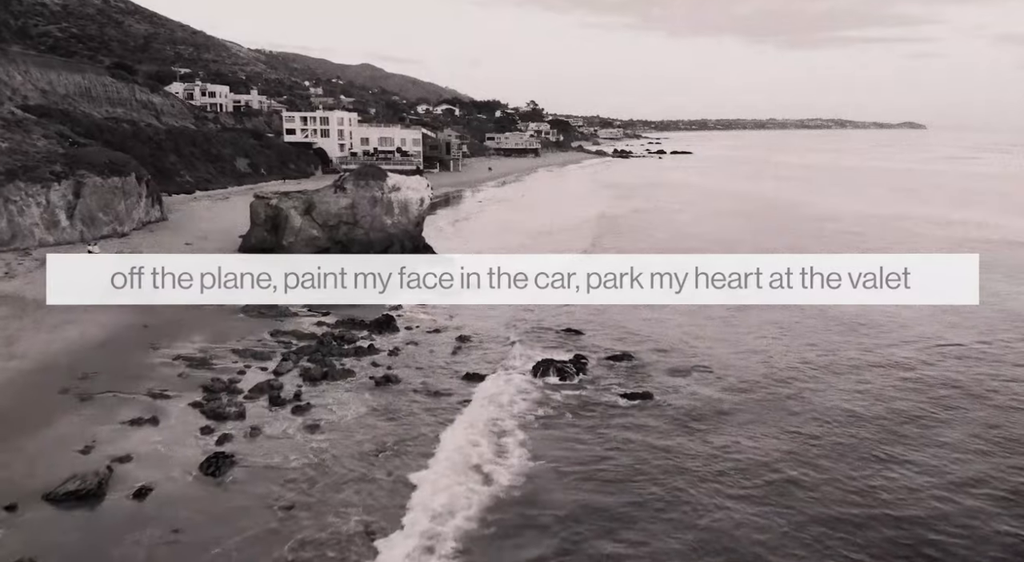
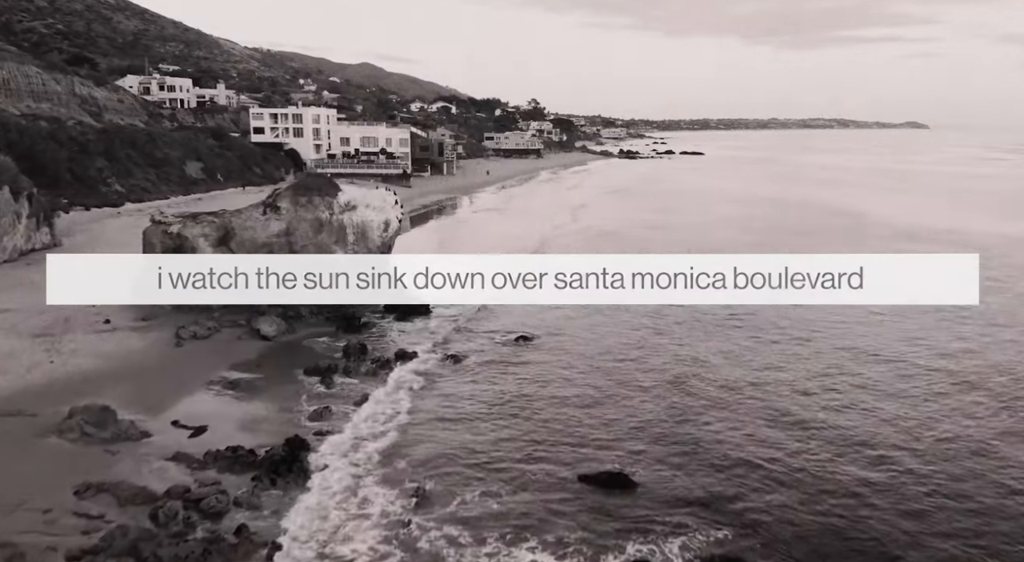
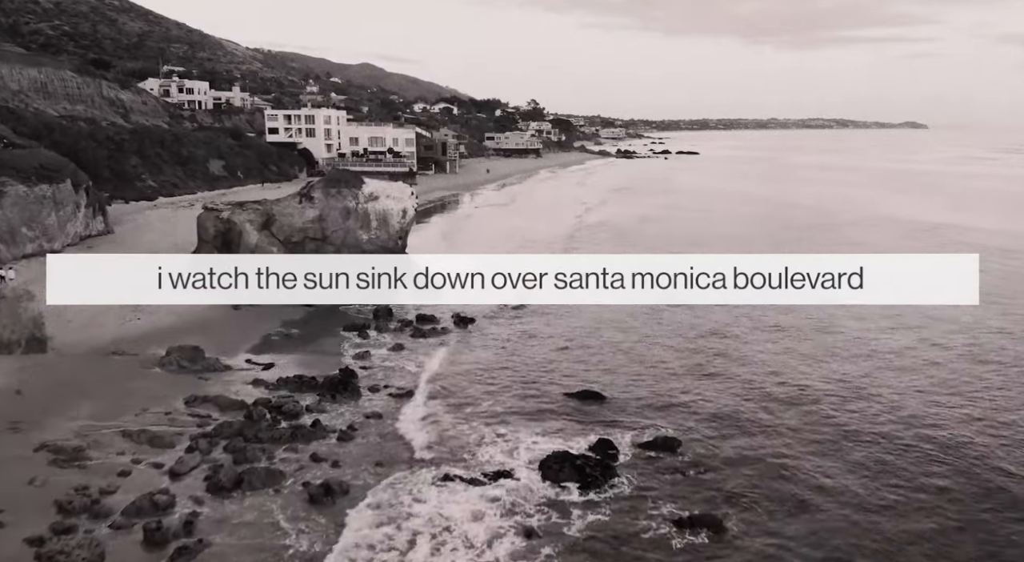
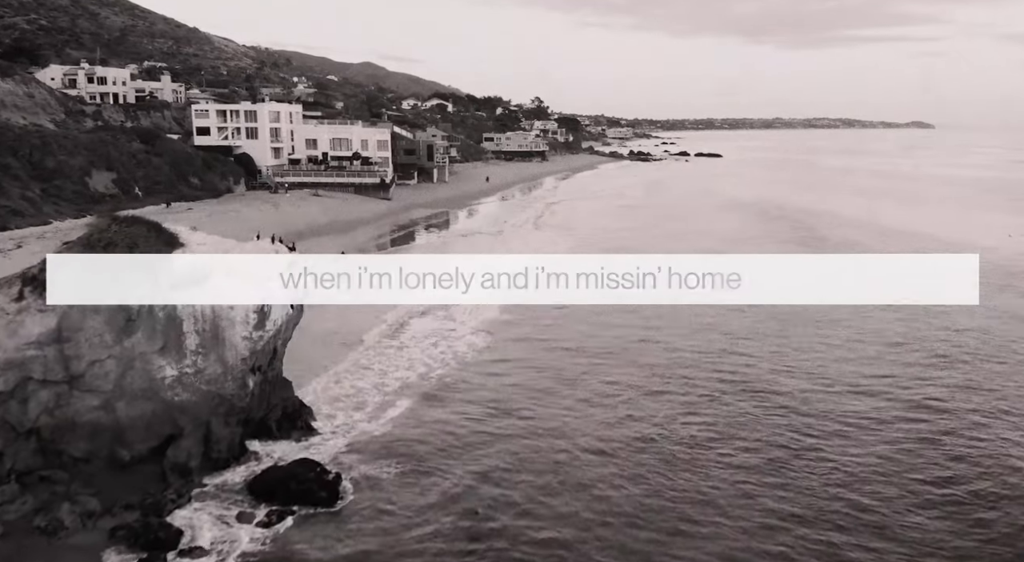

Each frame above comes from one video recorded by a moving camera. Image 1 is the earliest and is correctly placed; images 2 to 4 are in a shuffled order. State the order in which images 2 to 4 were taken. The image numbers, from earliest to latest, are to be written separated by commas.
3, 2, 4
